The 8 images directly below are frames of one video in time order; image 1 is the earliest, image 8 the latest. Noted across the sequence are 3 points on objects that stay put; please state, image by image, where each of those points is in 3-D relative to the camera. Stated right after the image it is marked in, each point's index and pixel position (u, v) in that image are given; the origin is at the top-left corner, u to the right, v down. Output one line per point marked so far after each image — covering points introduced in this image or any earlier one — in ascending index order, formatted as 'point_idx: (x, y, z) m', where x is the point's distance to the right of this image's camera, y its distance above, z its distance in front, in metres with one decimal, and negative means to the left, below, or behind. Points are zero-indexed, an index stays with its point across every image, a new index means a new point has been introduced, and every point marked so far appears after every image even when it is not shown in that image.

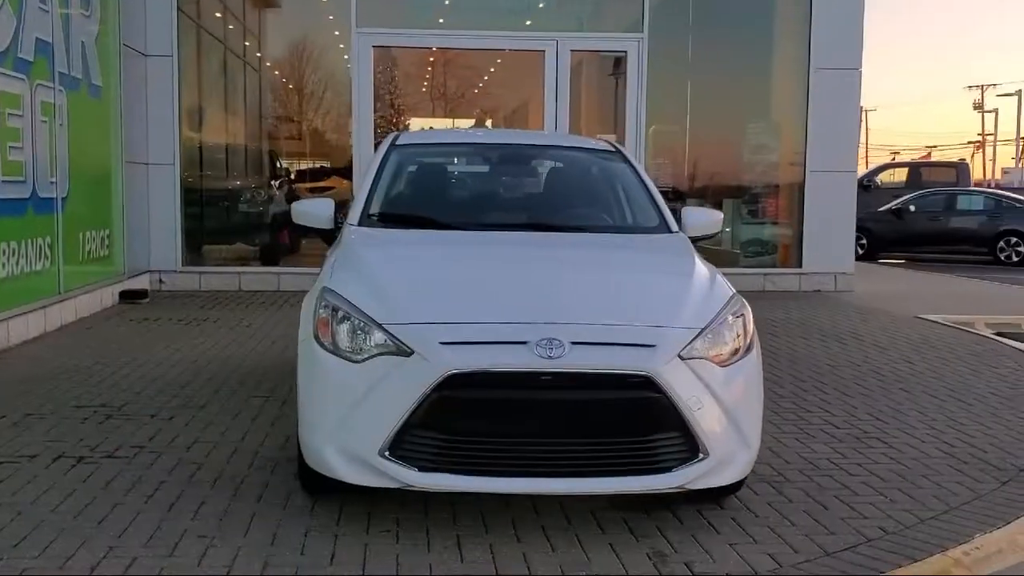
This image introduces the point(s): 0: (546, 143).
0: (+0.2, +0.7, +6.0) m
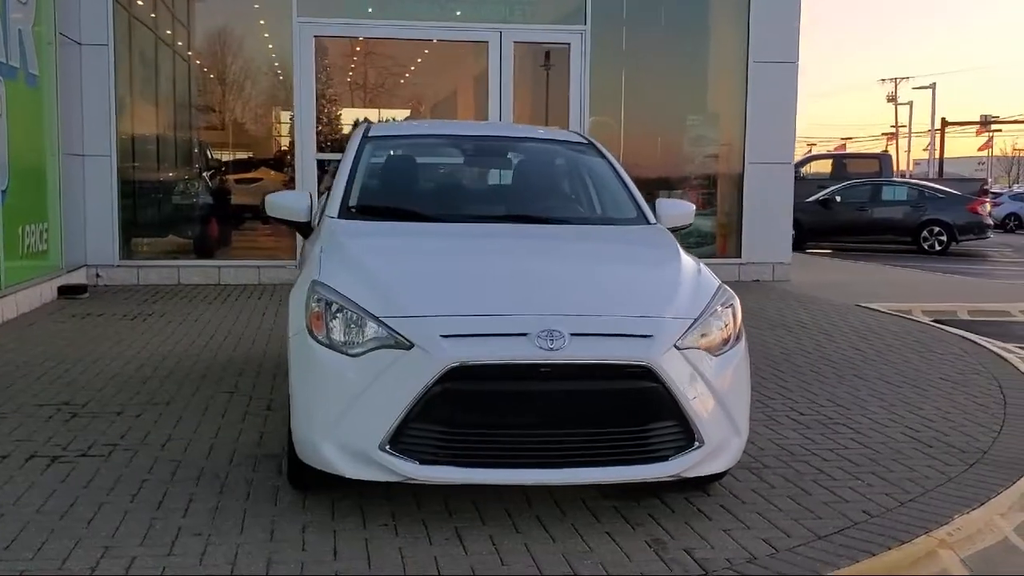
0: (+0.1, +0.8, +6.0) m
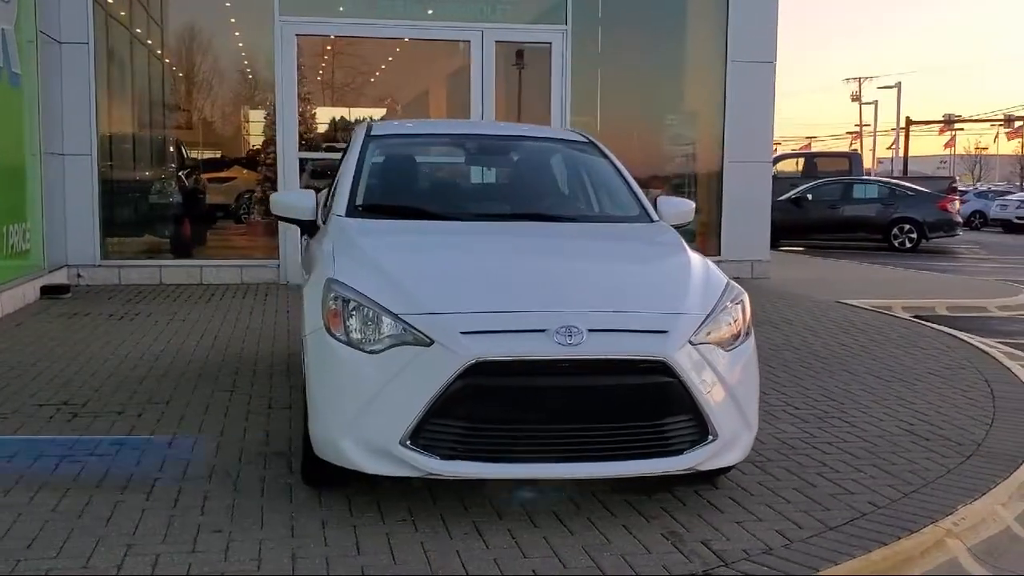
0: (+0.1, +0.8, +6.0) m
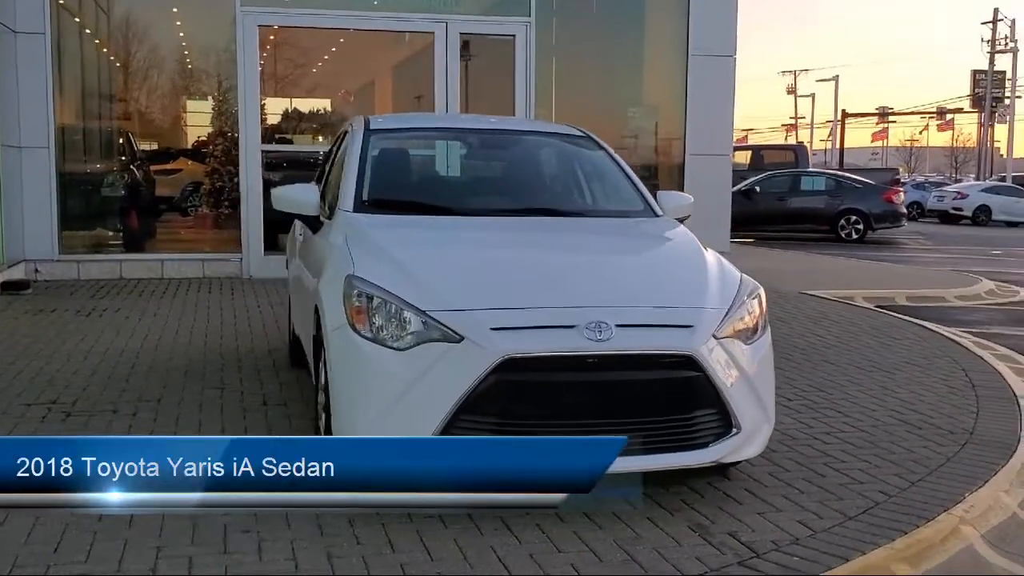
0: (+0.1, +0.8, +6.0) m
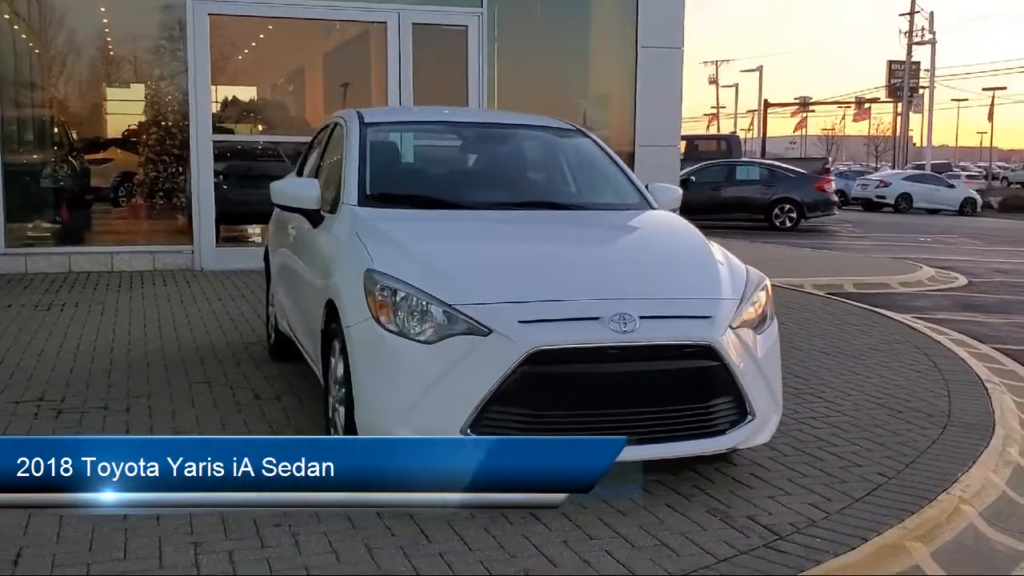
0: (0.0, +0.9, +6.1) m
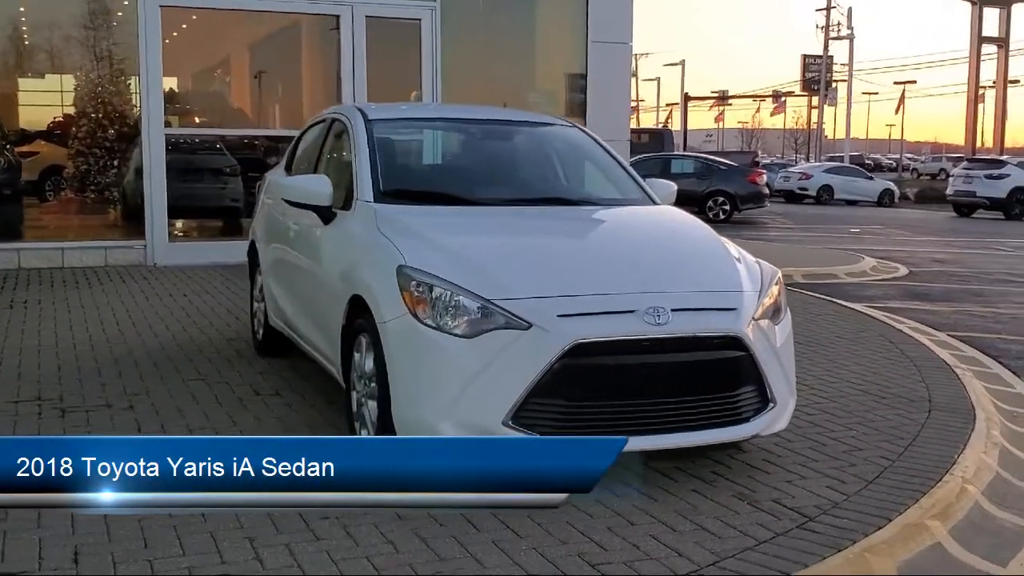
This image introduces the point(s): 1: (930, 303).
0: (0.0, +0.9, +6.2) m
1: (+3.7, -0.1, +10.4) m
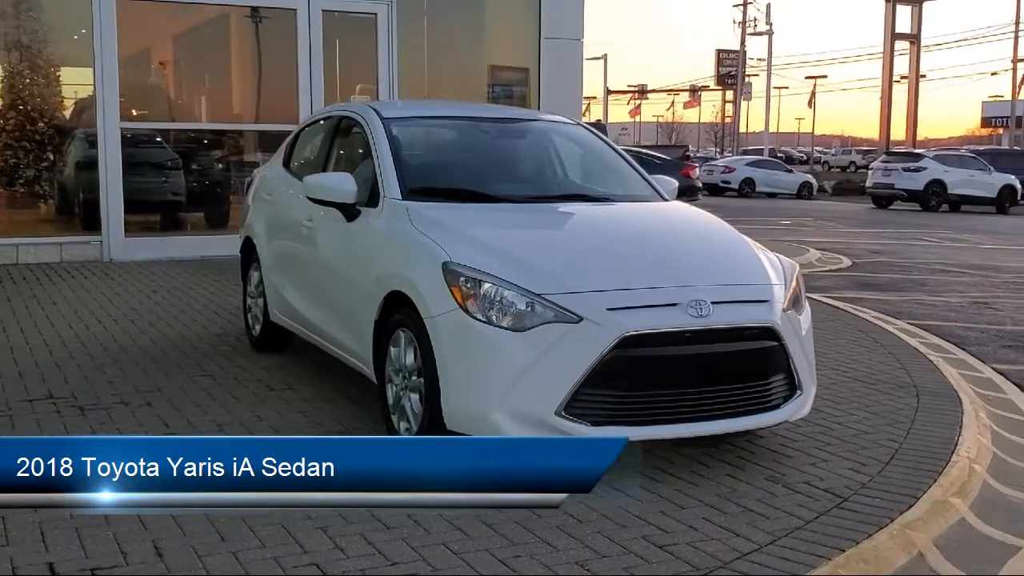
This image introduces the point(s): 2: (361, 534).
0: (0.0, +0.9, +6.4) m
1: (+3.4, 0.0, +10.9) m
2: (-0.5, -0.8, +3.9) m
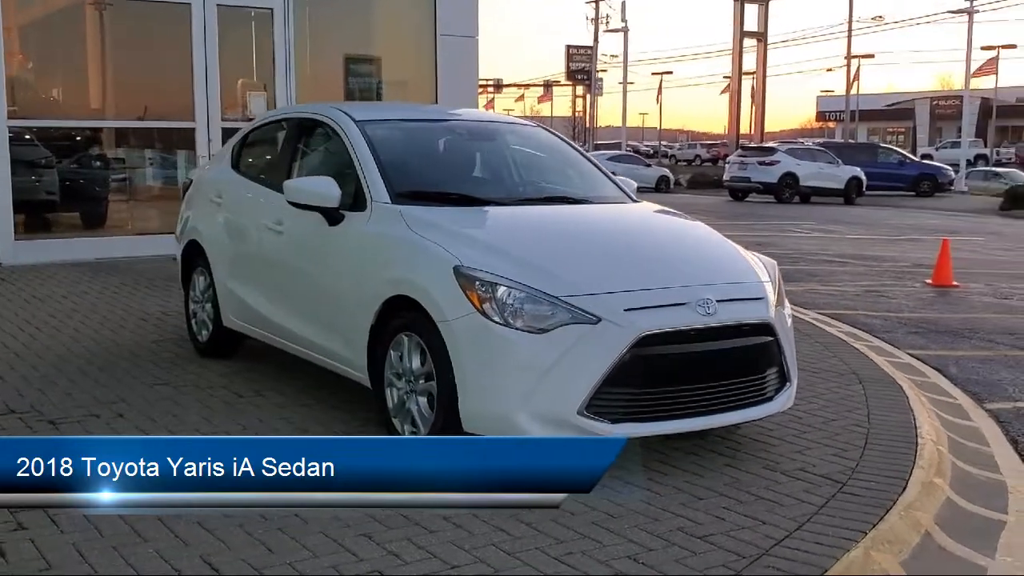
0: (-0.2, +0.9, +6.4) m
1: (+2.6, 0.0, +11.3) m
2: (-0.4, -0.8, +3.9) m
